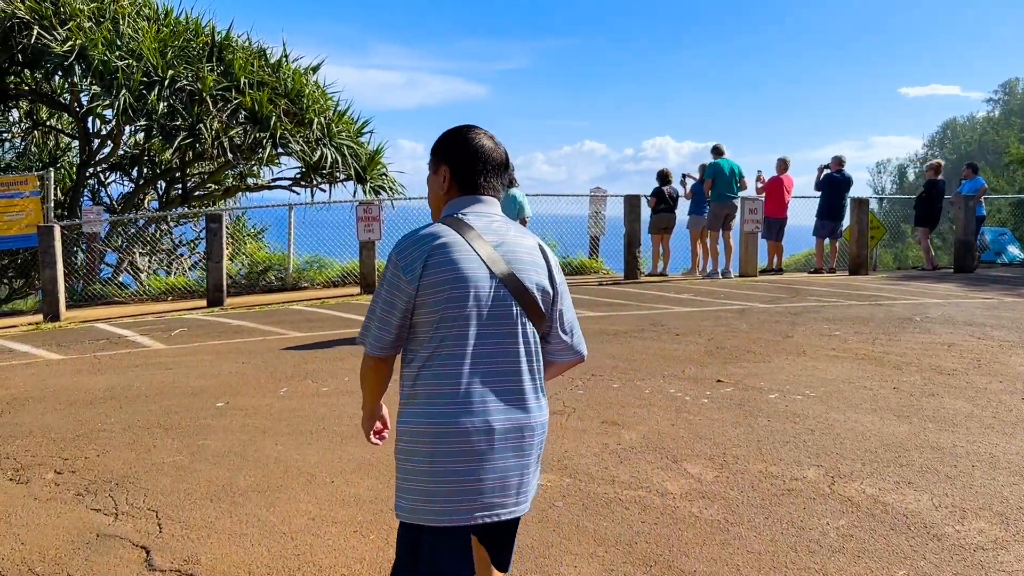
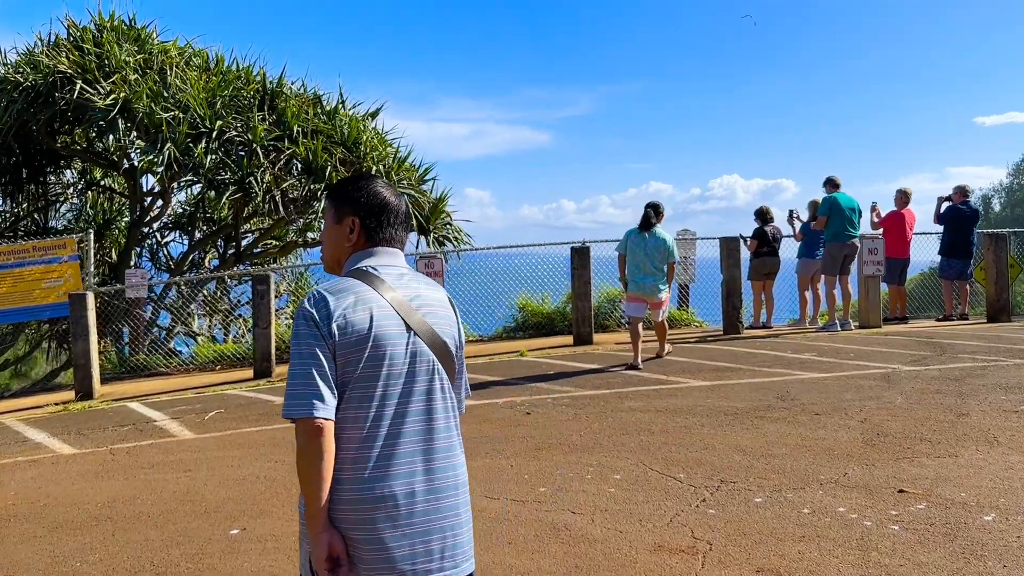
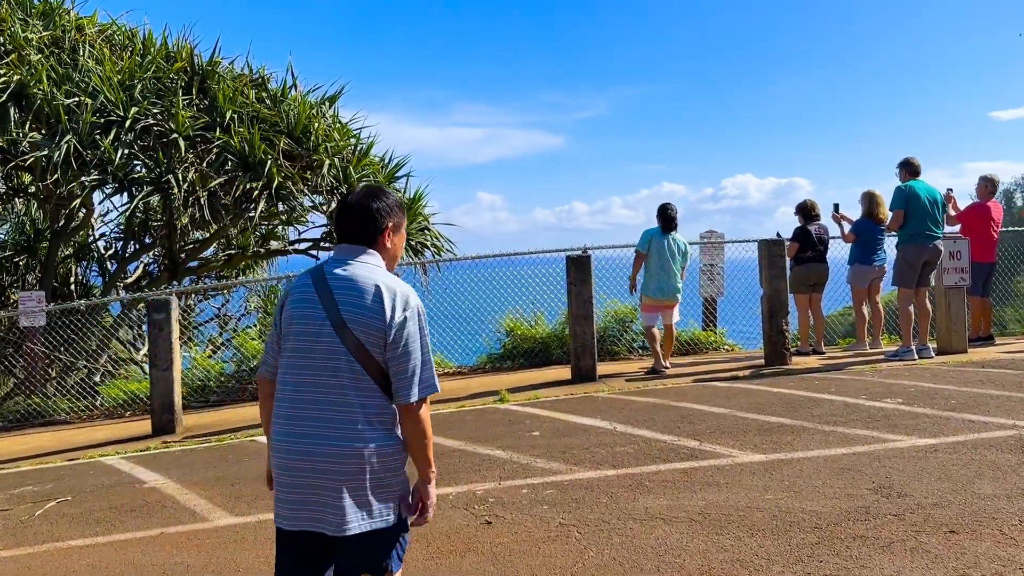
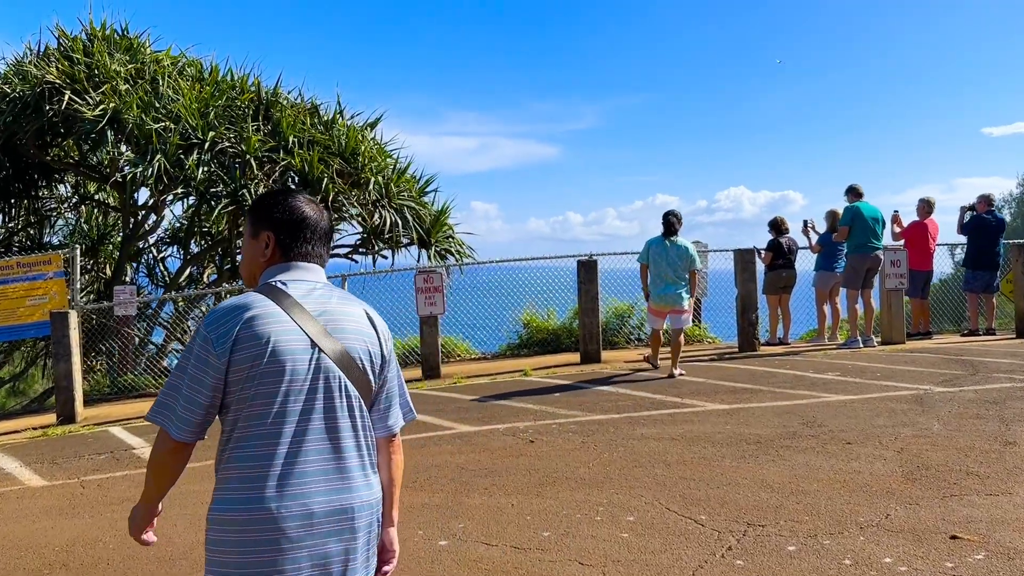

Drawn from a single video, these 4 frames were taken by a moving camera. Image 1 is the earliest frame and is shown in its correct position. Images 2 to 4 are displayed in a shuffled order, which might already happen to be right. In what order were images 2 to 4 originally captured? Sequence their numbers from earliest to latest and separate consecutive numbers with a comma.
2, 4, 3
